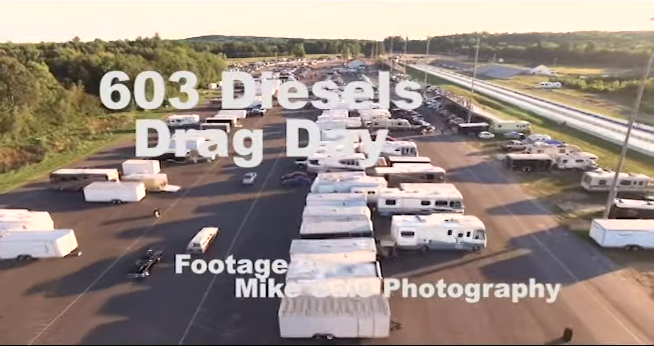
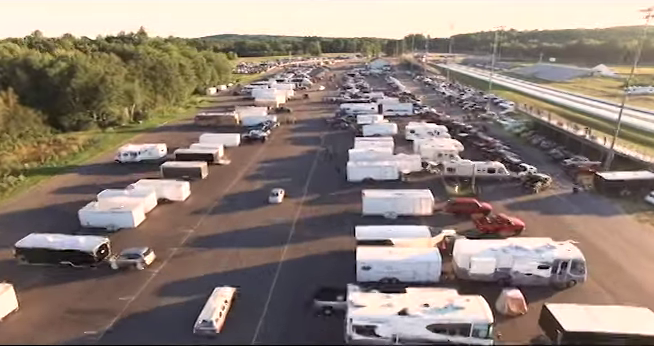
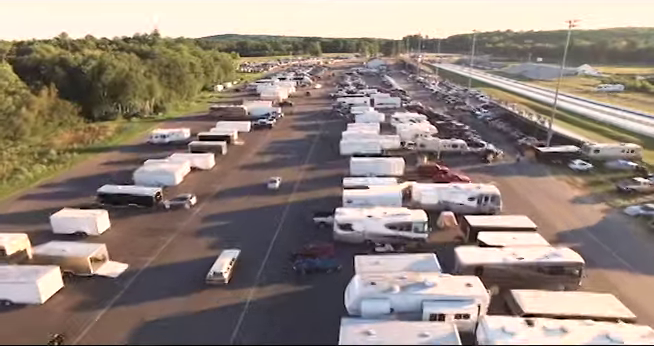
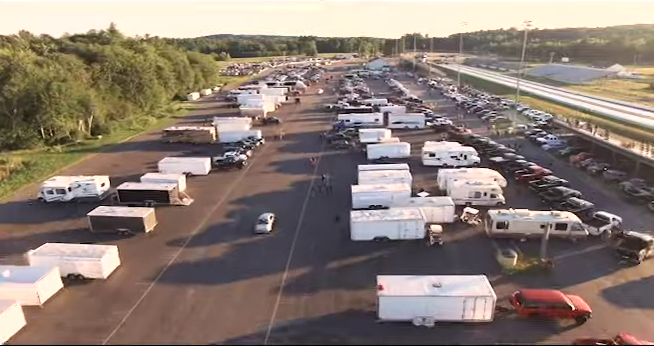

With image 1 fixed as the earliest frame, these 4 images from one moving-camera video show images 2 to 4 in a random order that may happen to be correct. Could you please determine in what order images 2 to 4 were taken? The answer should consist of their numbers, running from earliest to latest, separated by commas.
3, 2, 4
